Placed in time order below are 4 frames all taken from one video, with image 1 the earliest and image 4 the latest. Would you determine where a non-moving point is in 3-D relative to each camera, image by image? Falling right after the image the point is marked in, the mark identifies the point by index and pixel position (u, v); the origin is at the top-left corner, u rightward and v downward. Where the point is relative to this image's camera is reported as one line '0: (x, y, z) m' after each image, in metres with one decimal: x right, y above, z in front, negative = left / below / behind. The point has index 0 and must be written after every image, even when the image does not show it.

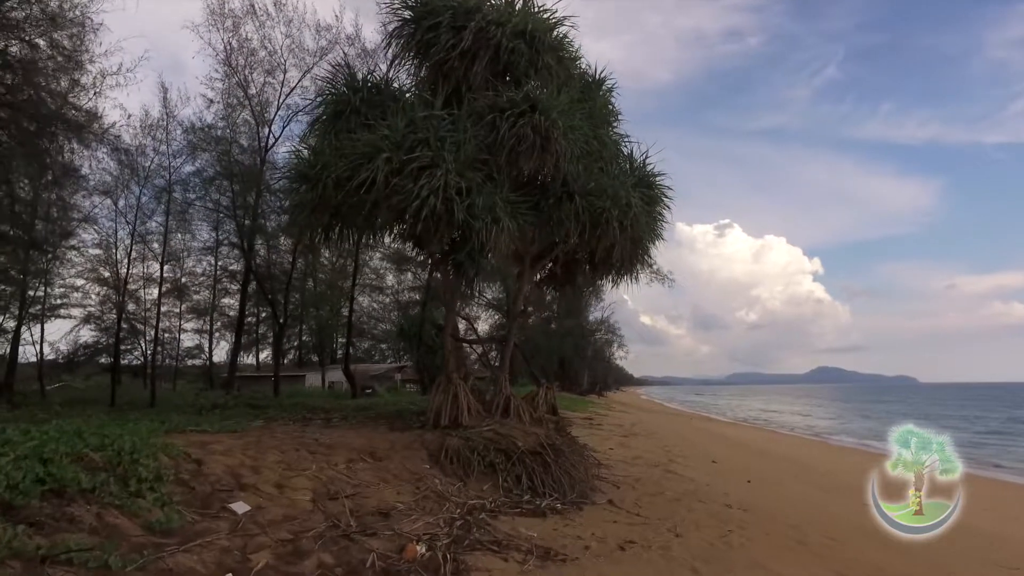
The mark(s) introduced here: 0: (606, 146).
0: (+1.2, +1.8, +8.4) m
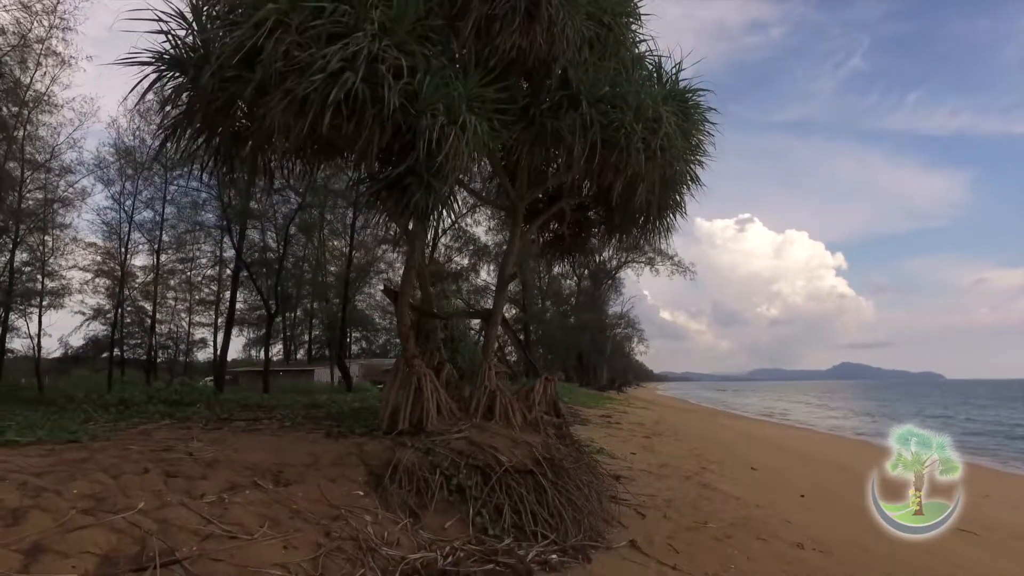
0: (+1.0, +2.2, +6.0) m
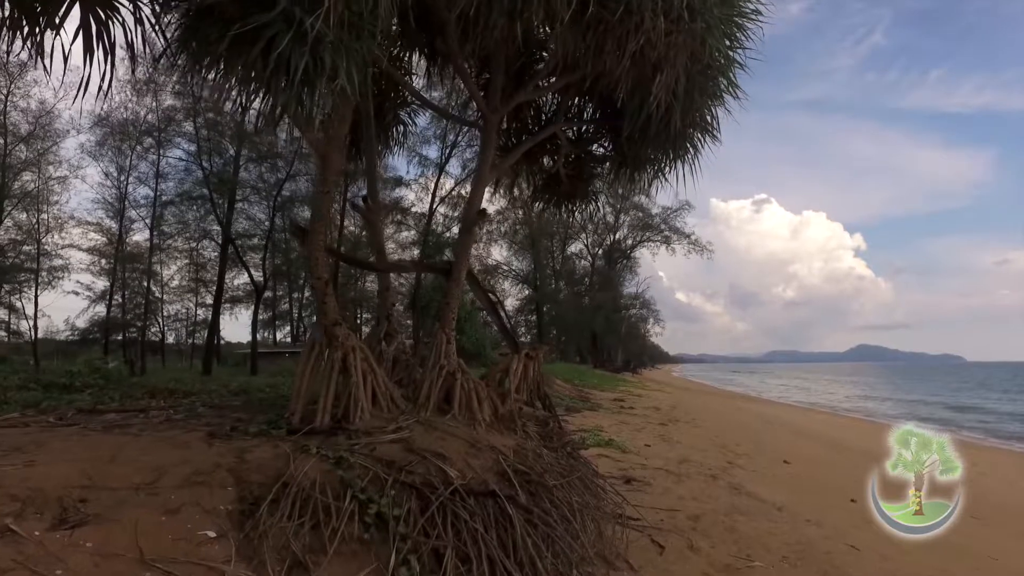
0: (+0.7, +2.6, +3.9) m
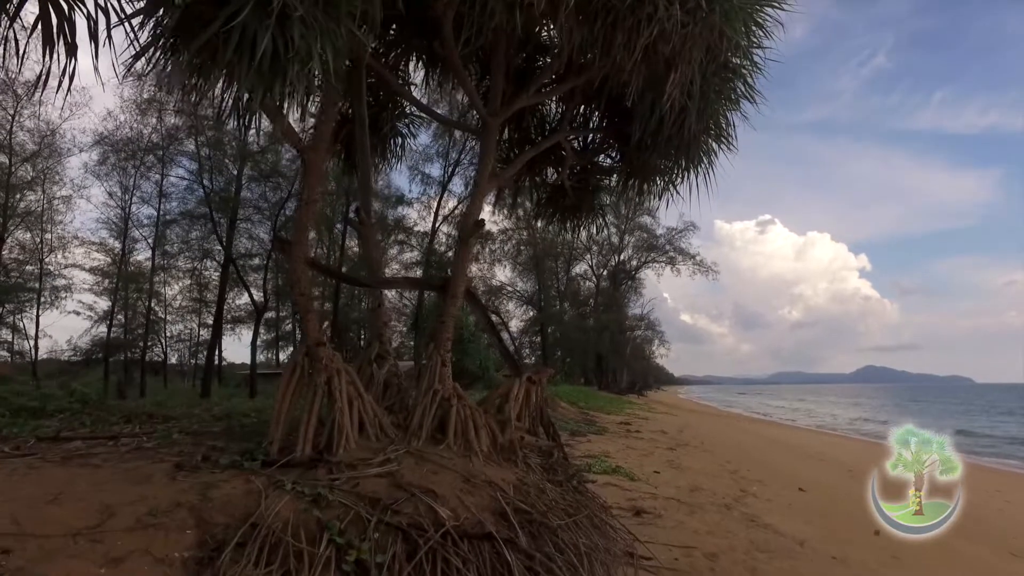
0: (+0.7, +2.6, +3.6) m
